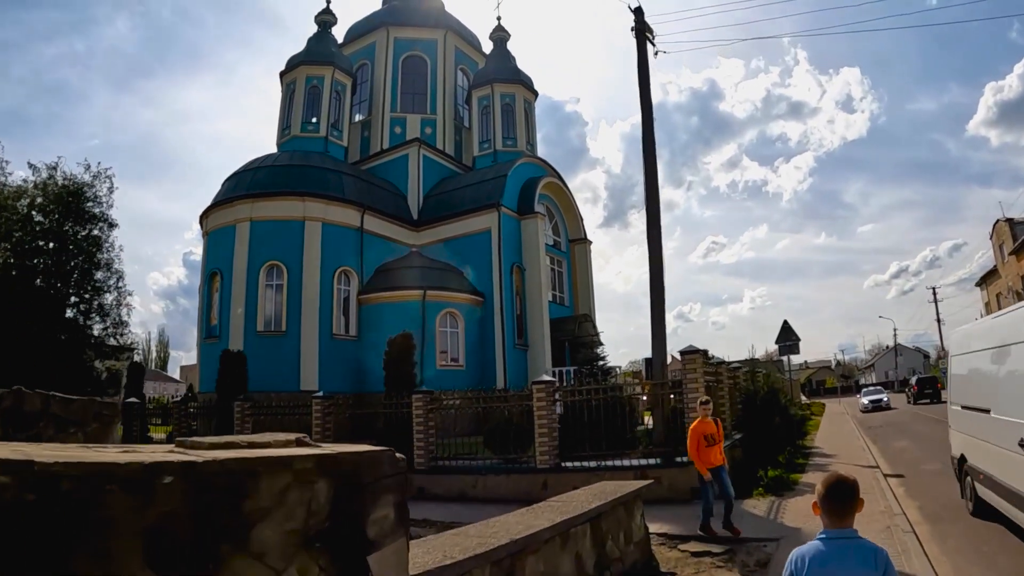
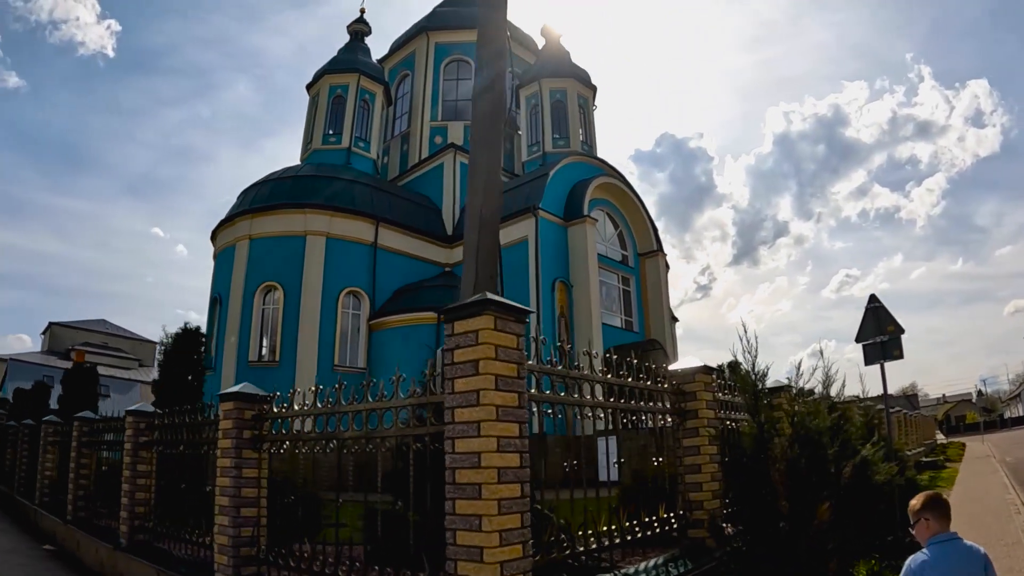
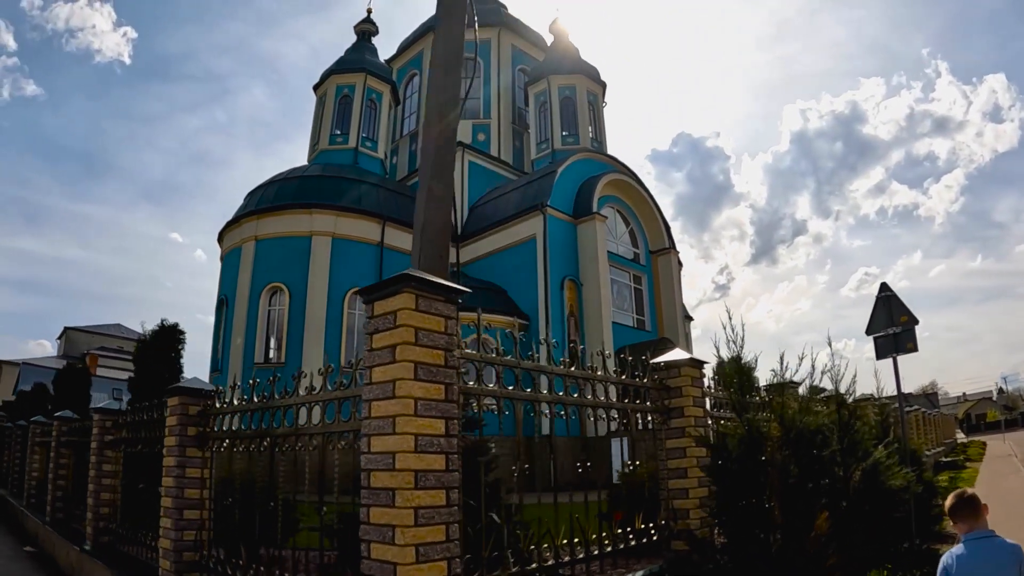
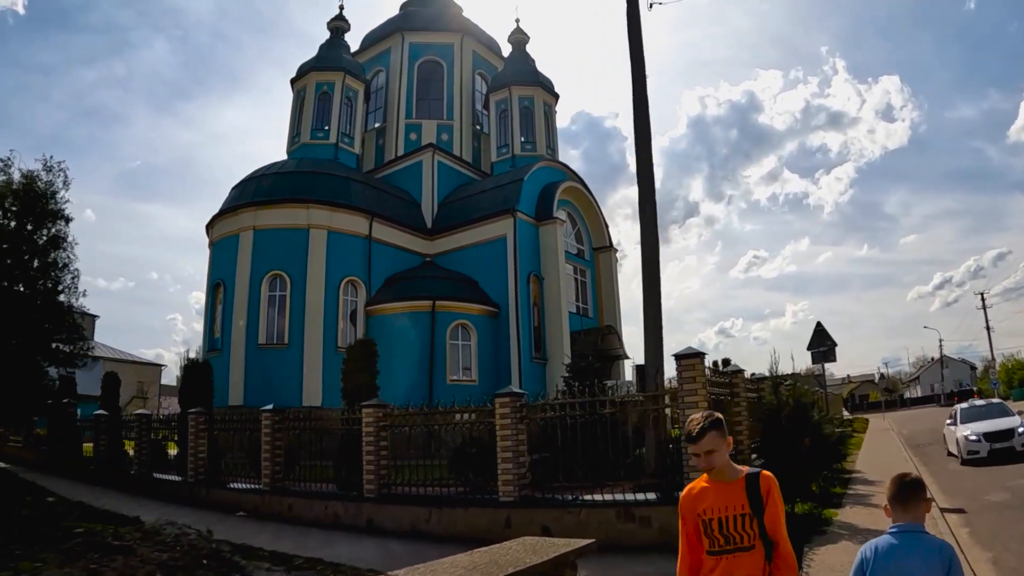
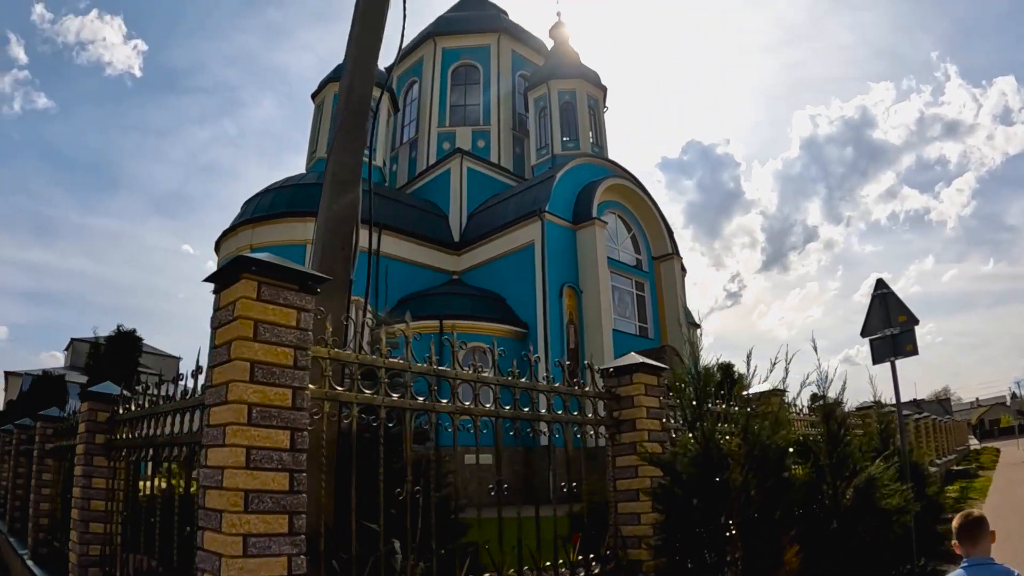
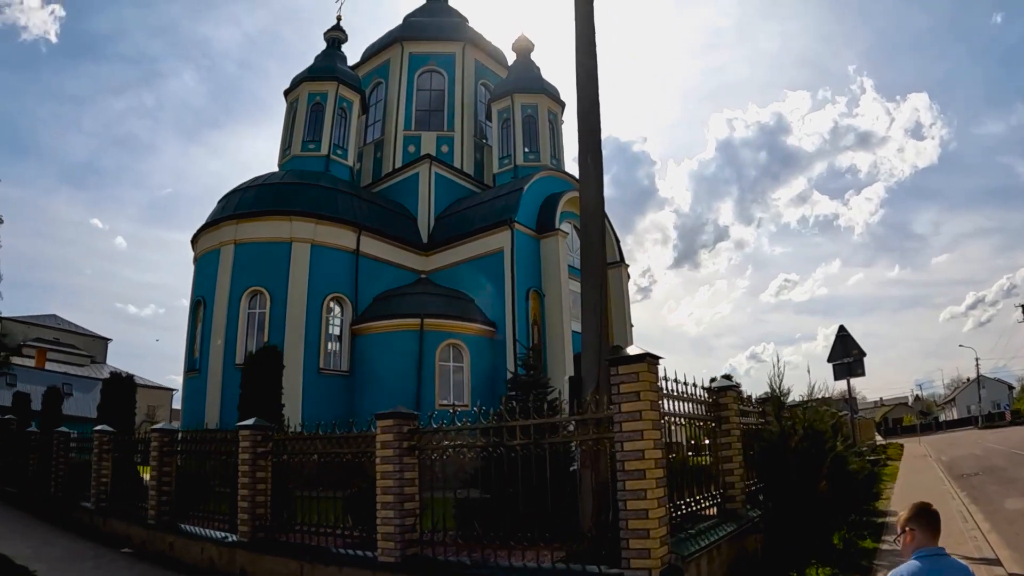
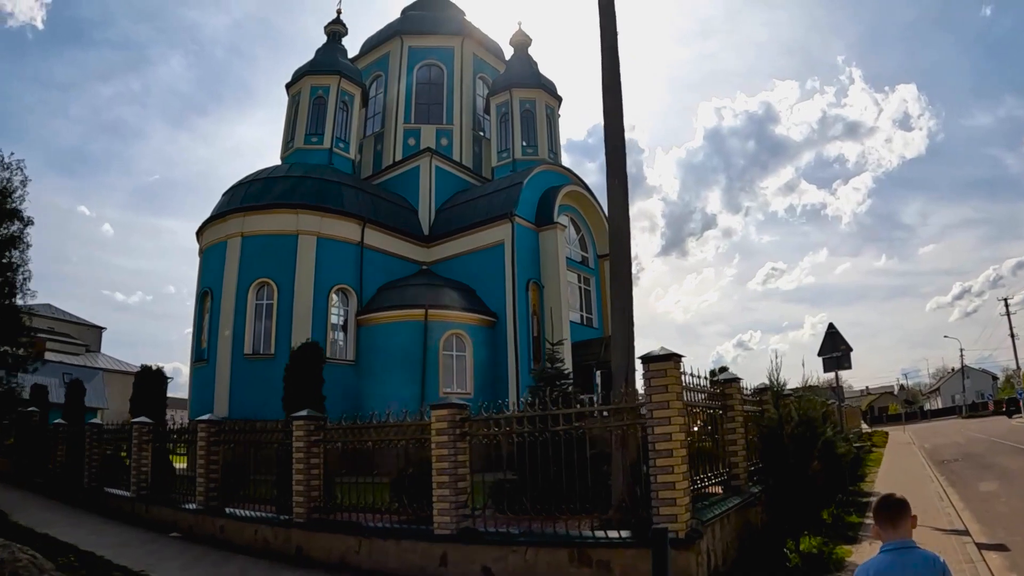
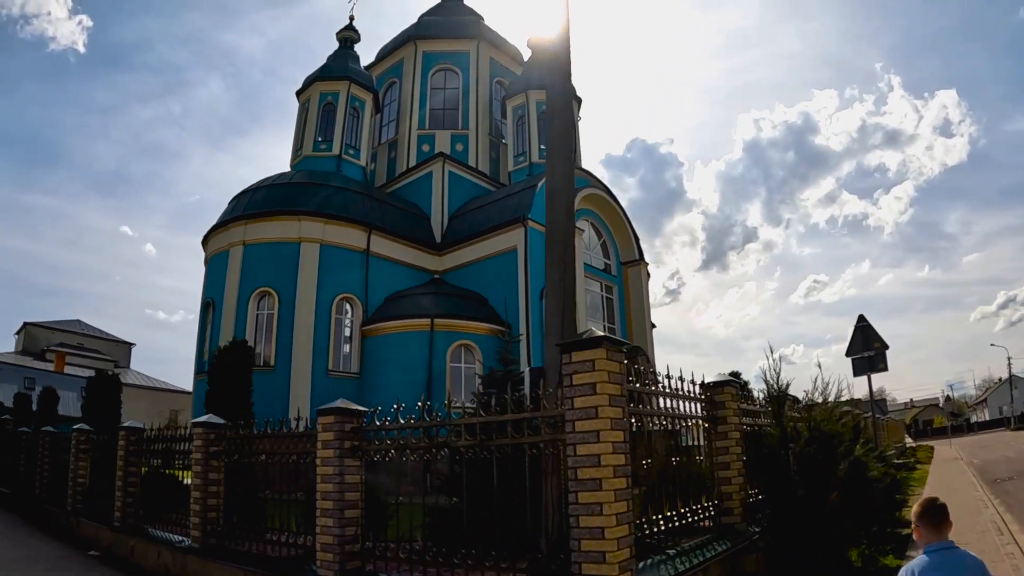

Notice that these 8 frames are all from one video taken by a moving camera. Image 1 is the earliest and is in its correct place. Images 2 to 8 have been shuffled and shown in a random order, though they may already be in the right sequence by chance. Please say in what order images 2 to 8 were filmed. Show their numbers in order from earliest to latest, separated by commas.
4, 7, 6, 8, 2, 3, 5
